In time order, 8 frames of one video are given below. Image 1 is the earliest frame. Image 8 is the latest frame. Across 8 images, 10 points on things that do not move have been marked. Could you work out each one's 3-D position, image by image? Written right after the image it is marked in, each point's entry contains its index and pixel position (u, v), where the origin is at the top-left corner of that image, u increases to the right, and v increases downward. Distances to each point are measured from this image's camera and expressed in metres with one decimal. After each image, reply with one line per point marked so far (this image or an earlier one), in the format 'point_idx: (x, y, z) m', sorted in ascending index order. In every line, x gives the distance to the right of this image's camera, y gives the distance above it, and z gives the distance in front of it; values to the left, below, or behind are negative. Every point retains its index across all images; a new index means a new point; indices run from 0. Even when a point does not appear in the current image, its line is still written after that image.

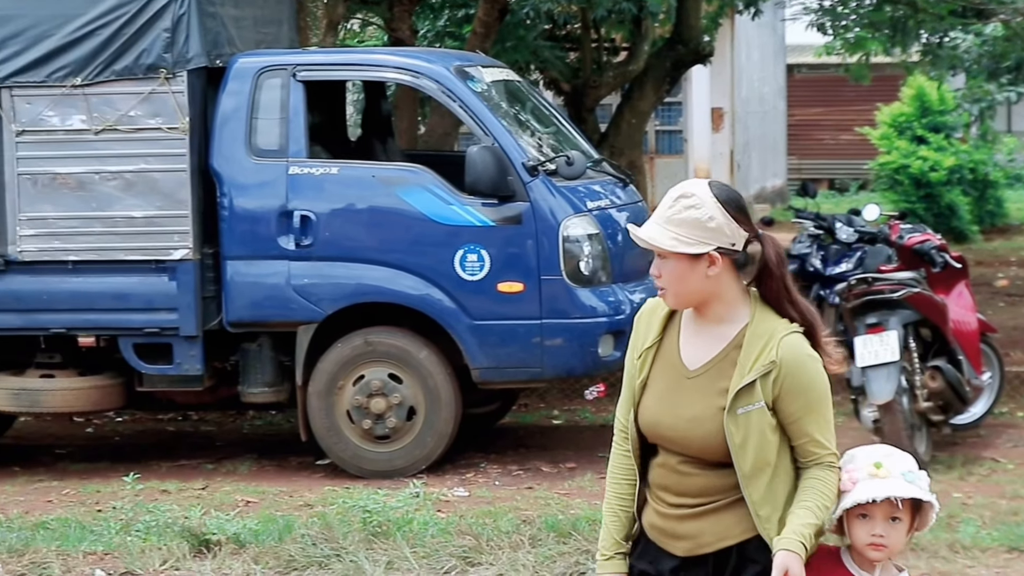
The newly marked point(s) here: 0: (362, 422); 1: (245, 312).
0: (-0.9, -0.8, +8.2) m
1: (-1.5, -0.1, +8.2) m
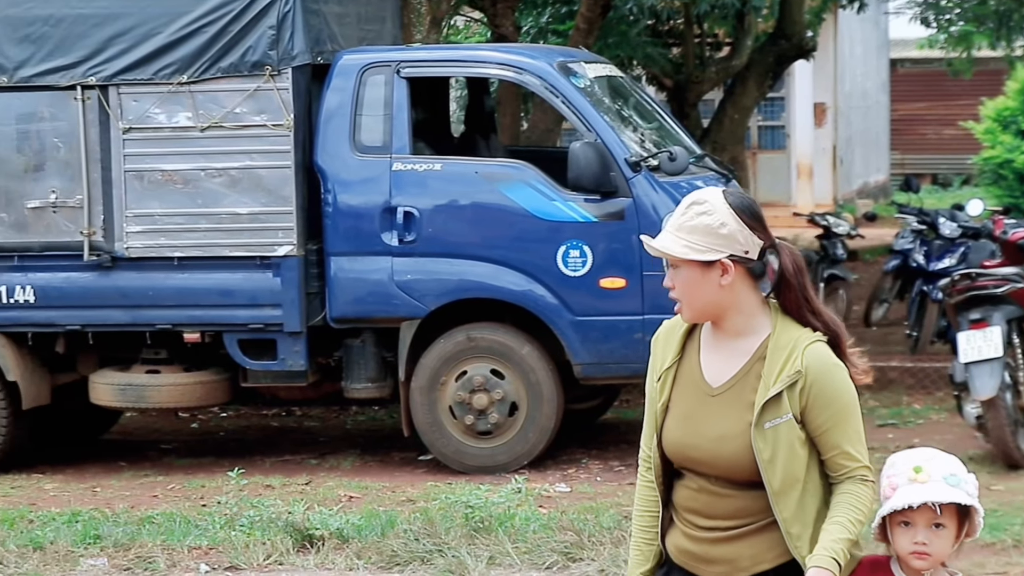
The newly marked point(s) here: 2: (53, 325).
0: (-0.3, -0.7, +8.2) m
1: (-0.9, -0.1, +8.2) m
2: (-2.6, -0.2, +8.2) m
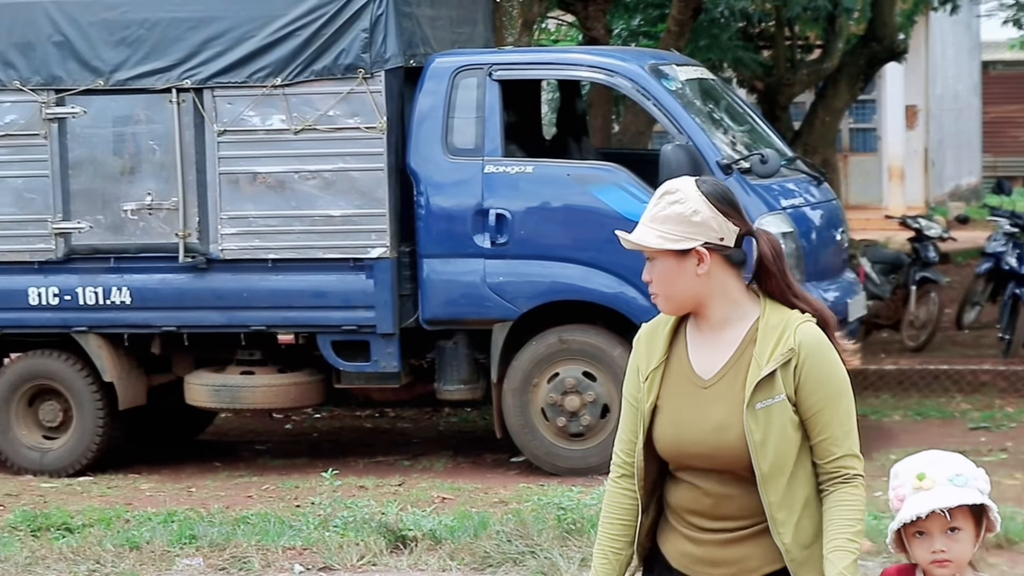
0: (+0.3, -0.8, +8.3) m
1: (-0.4, -0.1, +8.3) m
2: (-2.1, -0.2, +8.2) m
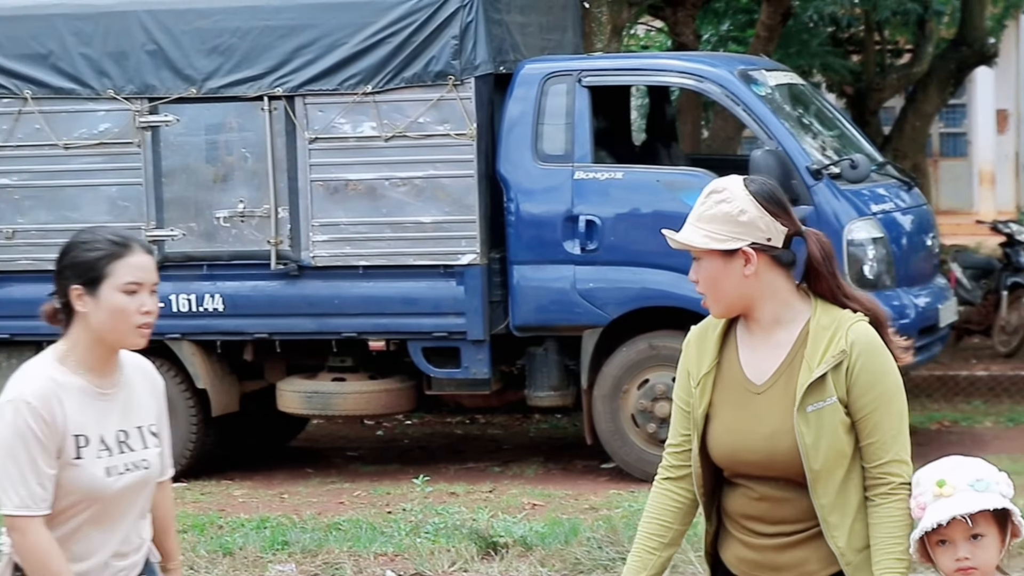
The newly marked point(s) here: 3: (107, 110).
0: (+0.8, -0.8, +8.2) m
1: (+0.1, -0.2, +8.3) m
2: (-1.6, -0.3, +8.3) m
3: (-2.3, +1.0, +8.1) m
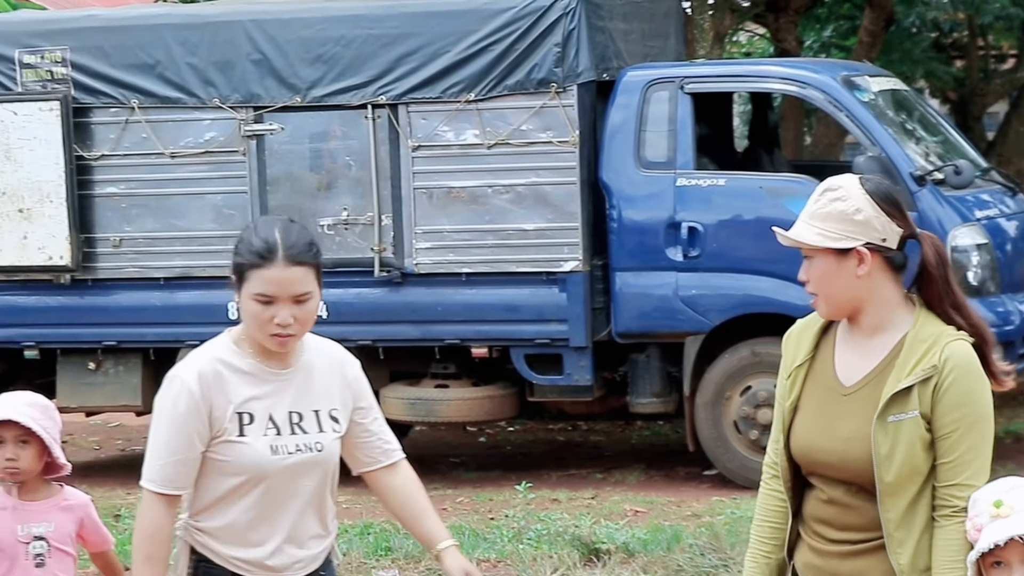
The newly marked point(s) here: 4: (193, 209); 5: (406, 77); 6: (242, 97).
0: (+1.4, -0.8, +8.2) m
1: (+0.7, -0.2, +8.3) m
2: (-1.0, -0.3, +8.3) m
3: (-1.7, +1.0, +8.2) m
4: (-1.8, +0.5, +8.2) m
5: (-0.6, +1.2, +8.1) m
6: (-1.5, +1.1, +8.1) m
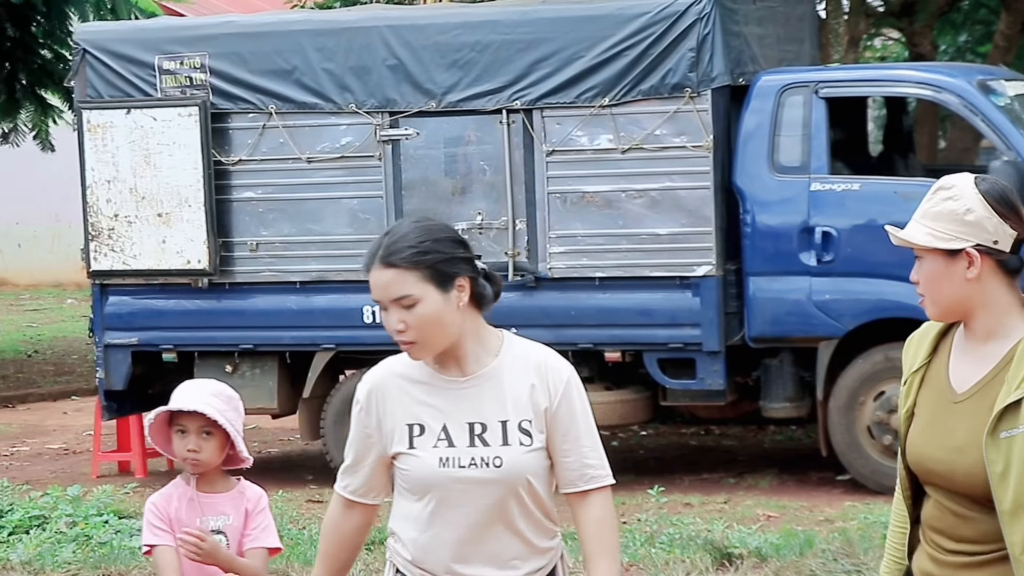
0: (+2.1, -0.9, +8.2) m
1: (+1.5, -0.2, +8.3) m
2: (-0.2, -0.3, +8.4) m
3: (-0.9, +0.9, +8.2) m
4: (-1.0, +0.4, +8.3) m
5: (+0.2, +1.2, +8.1) m
6: (-0.8, +1.1, +8.2) m
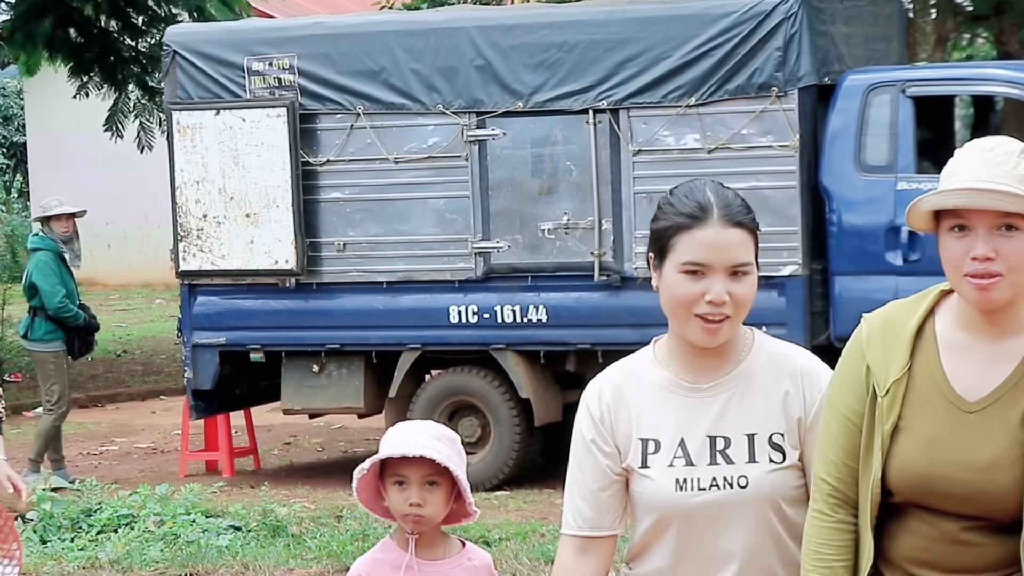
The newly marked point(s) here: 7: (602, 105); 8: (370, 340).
0: (+2.6, -0.8, +8.2) m
1: (+2.0, -0.2, +8.3) m
2: (+0.3, -0.3, +8.4) m
3: (-0.4, +0.9, +8.3) m
4: (-0.6, +0.4, +8.3) m
5: (+0.7, +1.2, +8.1) m
6: (-0.3, +1.1, +8.2) m
7: (+0.5, +1.0, +8.1) m
8: (-0.8, -0.3, +8.5) m
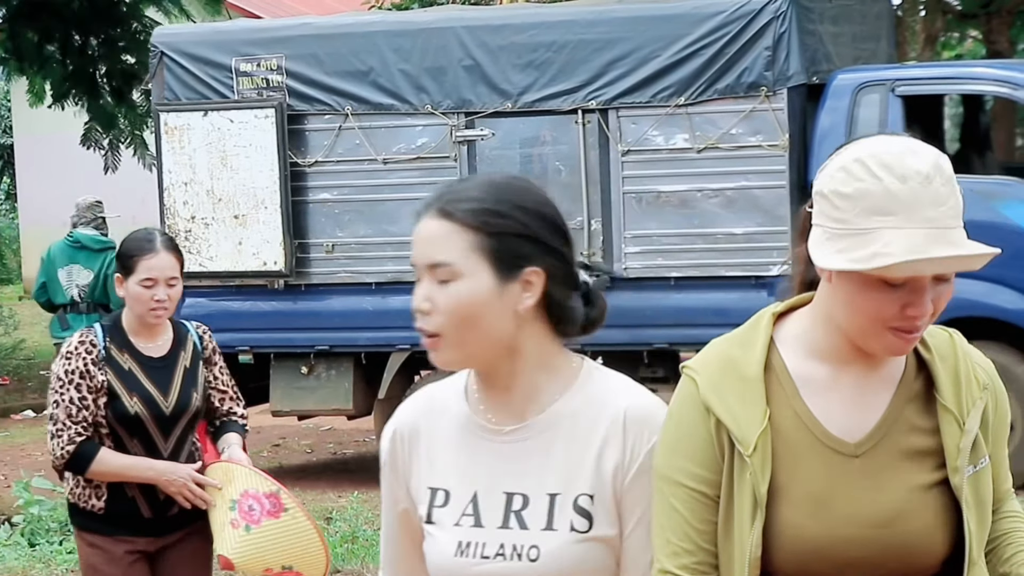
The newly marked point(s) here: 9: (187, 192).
0: (+2.6, -0.8, +8.2) m
1: (+1.9, -0.2, +8.2) m
2: (+0.2, -0.3, +8.4) m
3: (-0.5, +0.9, +8.3) m
4: (-0.6, +0.4, +8.3) m
5: (+0.6, +1.2, +8.1) m
6: (-0.3, +1.0, +8.2) m
7: (+0.4, +1.0, +8.1) m
8: (-0.9, -0.3, +8.5) m
9: (-1.9, +0.6, +8.5) m
